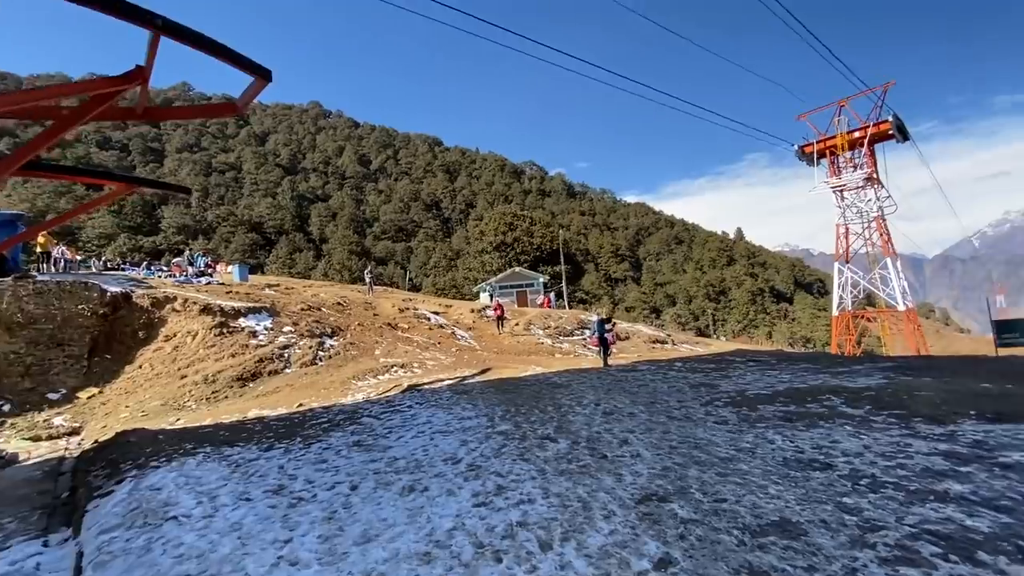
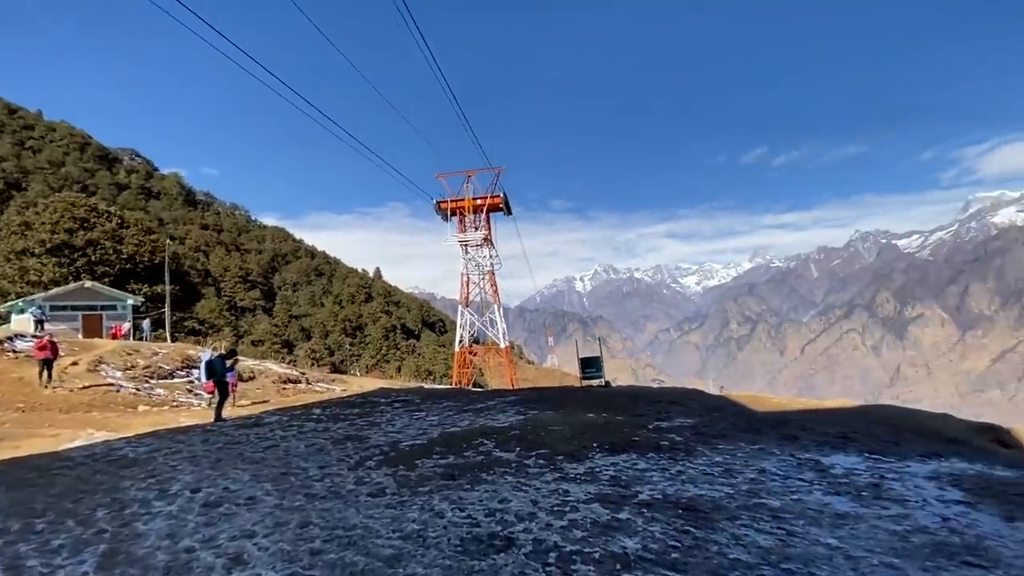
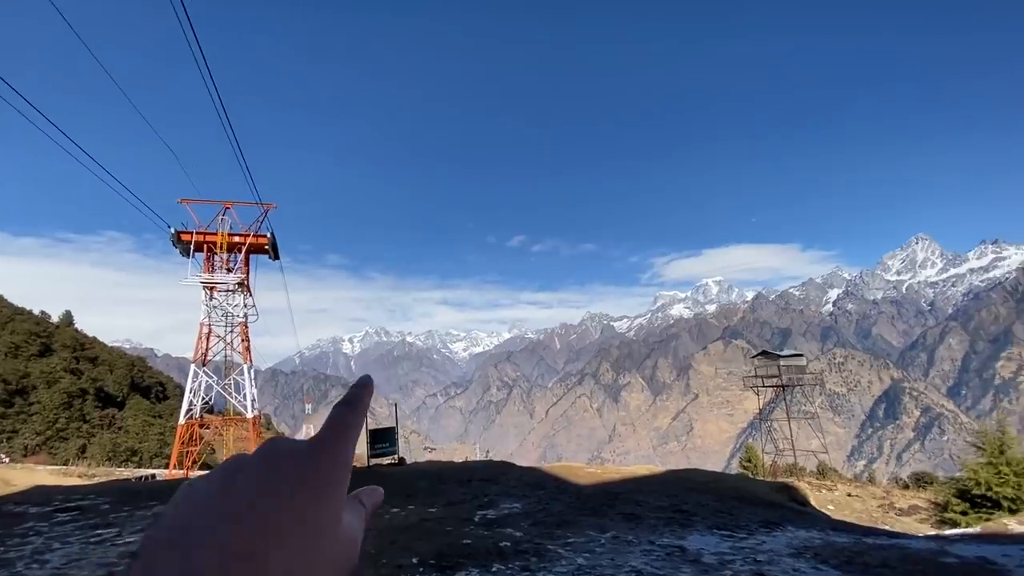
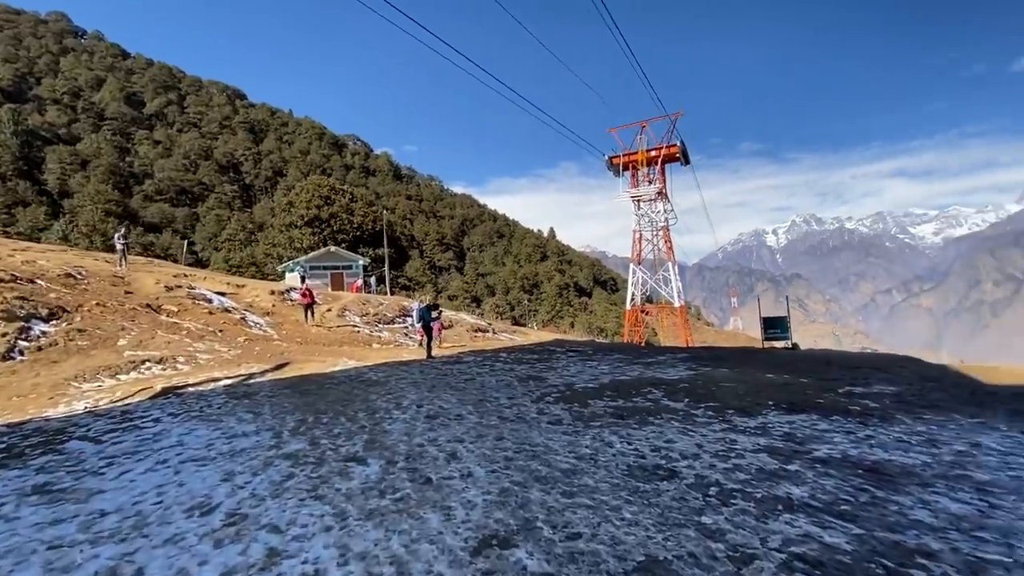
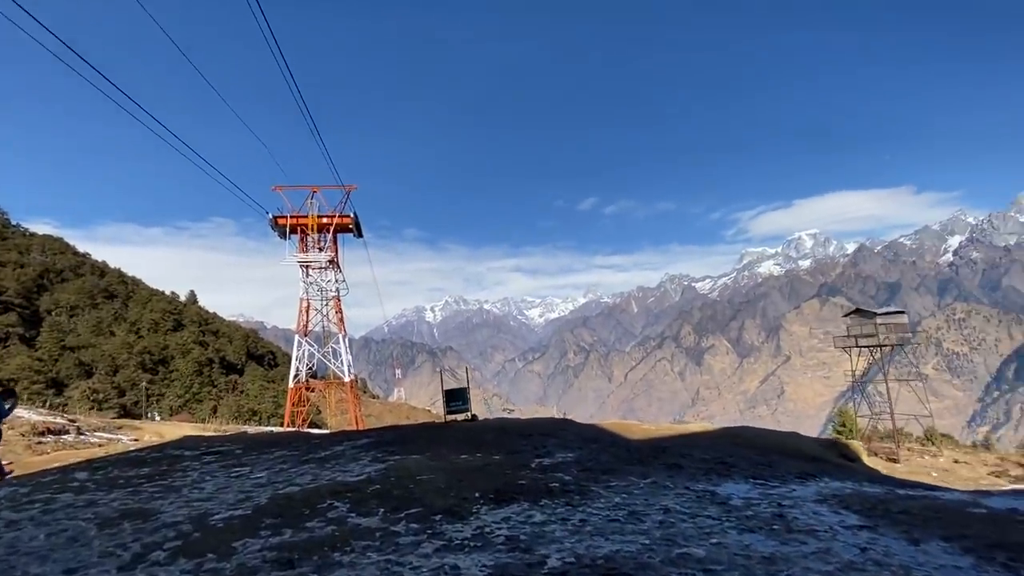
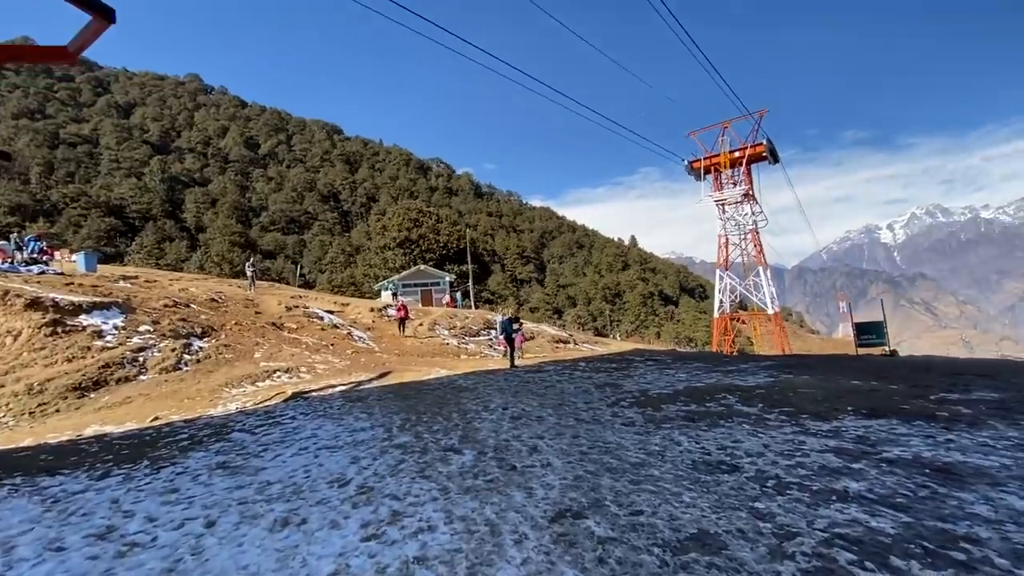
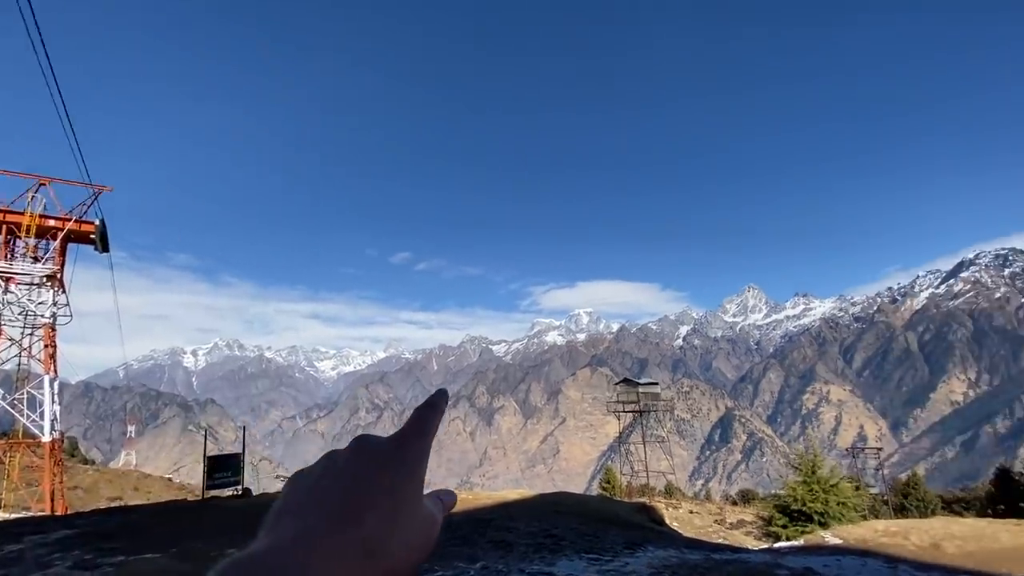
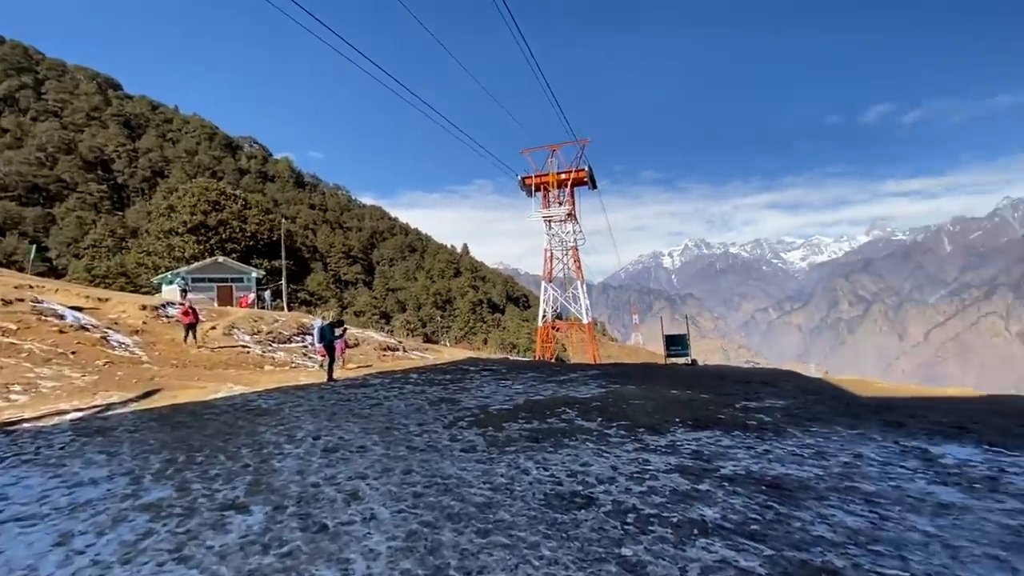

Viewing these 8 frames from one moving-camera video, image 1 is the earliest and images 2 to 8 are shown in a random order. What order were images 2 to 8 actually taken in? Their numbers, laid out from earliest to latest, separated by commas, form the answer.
6, 4, 8, 2, 5, 3, 7
